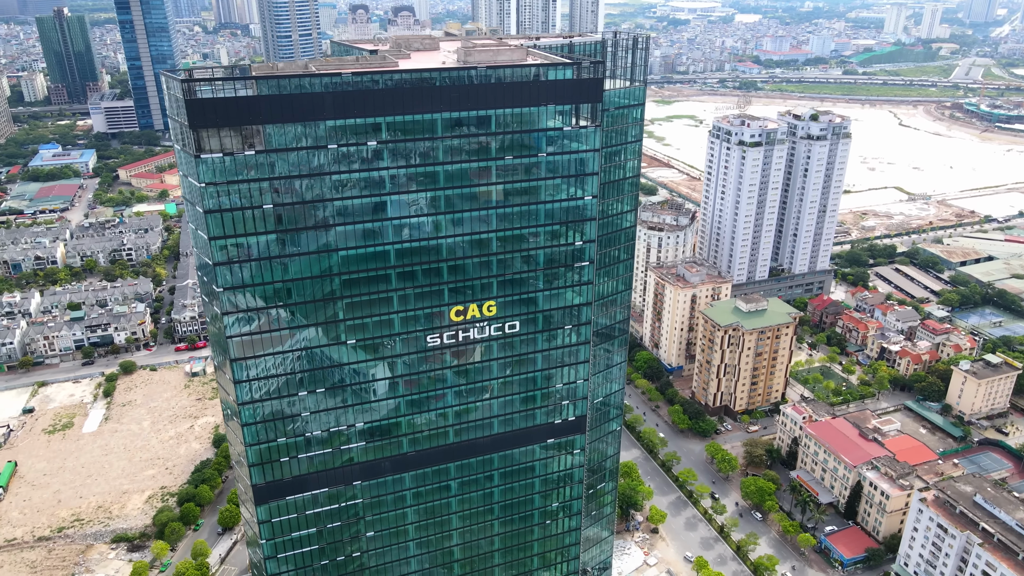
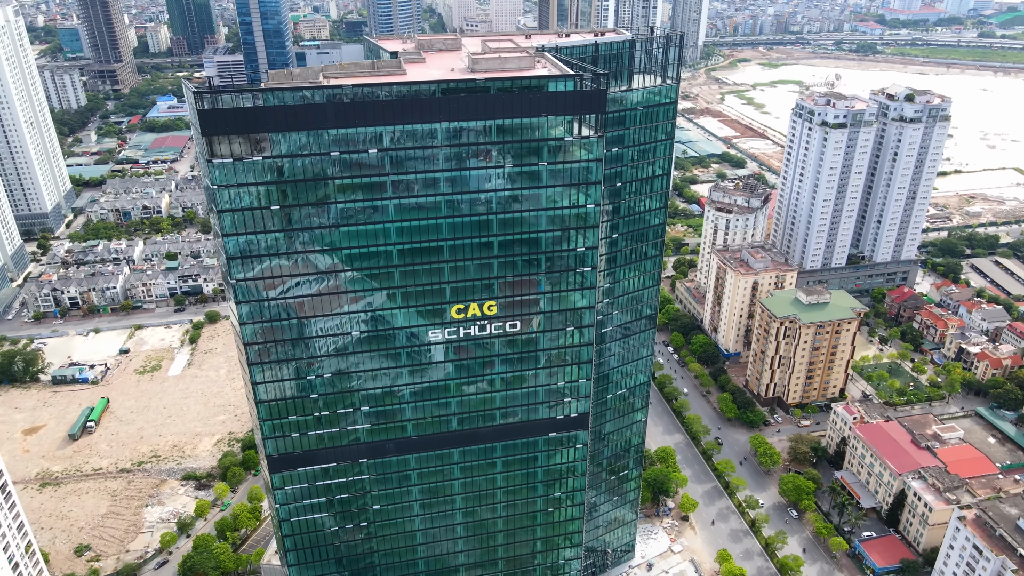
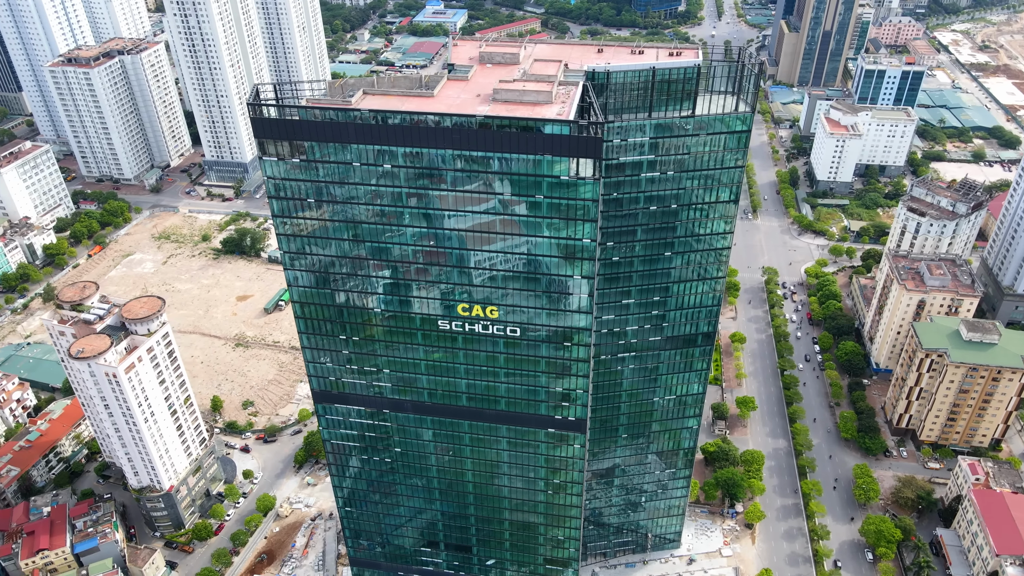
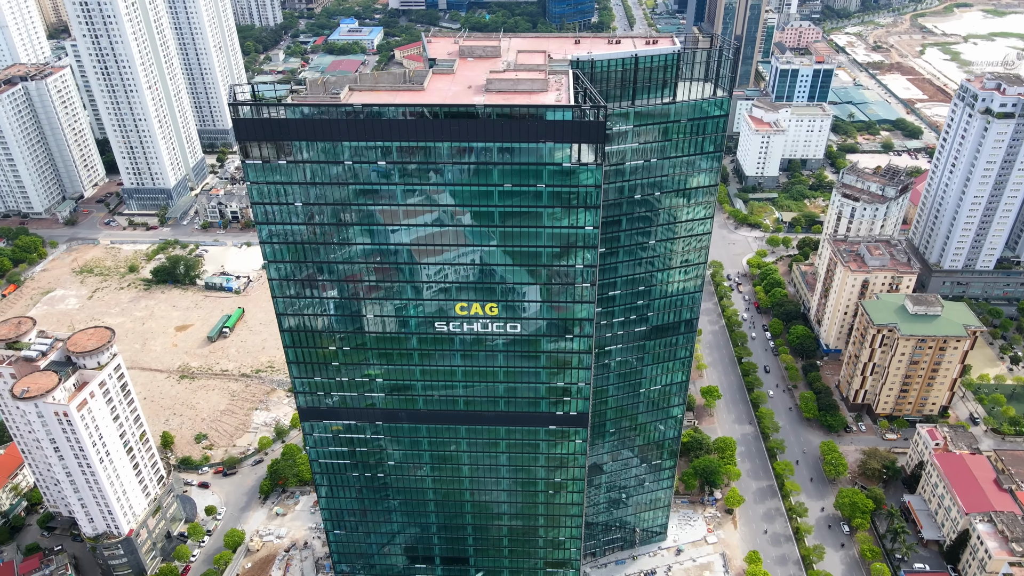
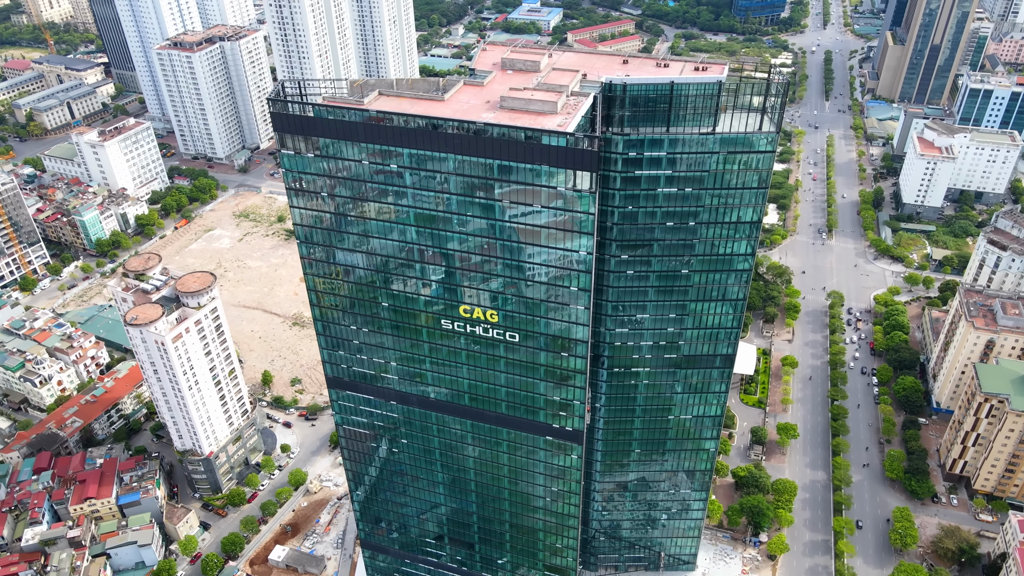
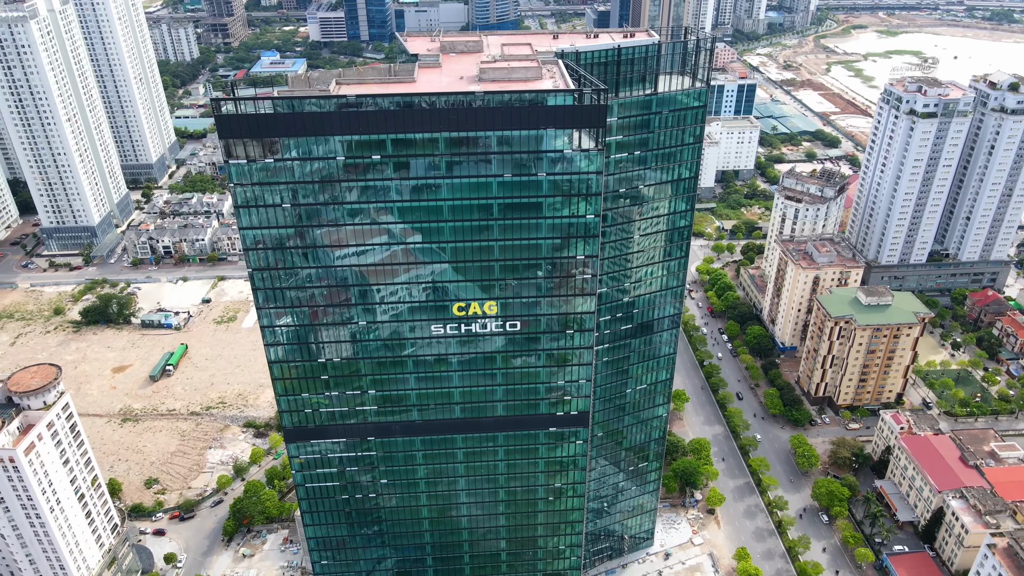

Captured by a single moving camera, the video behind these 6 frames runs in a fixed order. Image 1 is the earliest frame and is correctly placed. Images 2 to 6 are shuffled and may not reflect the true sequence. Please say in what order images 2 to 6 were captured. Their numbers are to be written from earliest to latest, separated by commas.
2, 6, 4, 3, 5
